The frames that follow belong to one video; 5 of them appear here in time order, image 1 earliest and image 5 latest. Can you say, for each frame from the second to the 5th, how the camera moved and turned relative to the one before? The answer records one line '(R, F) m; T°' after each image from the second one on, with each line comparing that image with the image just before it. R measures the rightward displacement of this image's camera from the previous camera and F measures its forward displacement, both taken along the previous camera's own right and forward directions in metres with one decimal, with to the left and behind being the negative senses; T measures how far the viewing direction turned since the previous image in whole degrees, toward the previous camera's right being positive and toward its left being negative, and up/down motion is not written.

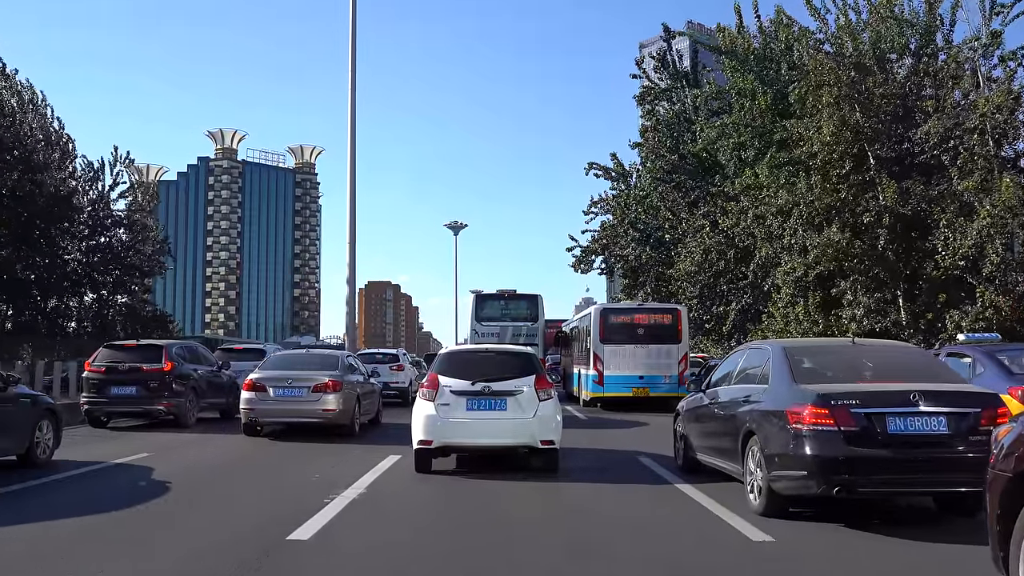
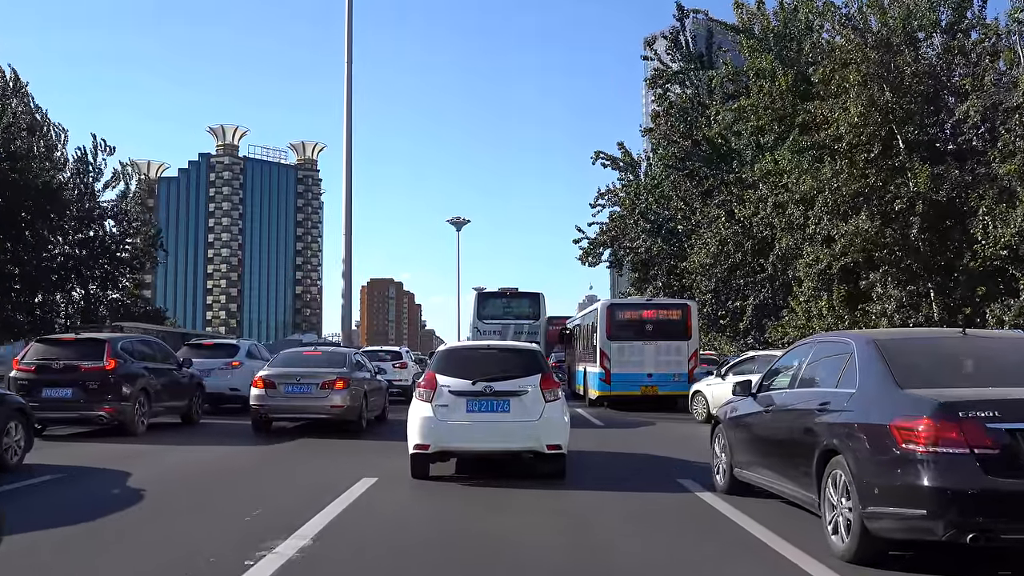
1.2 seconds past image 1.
(0.0, +0.9) m; 0°
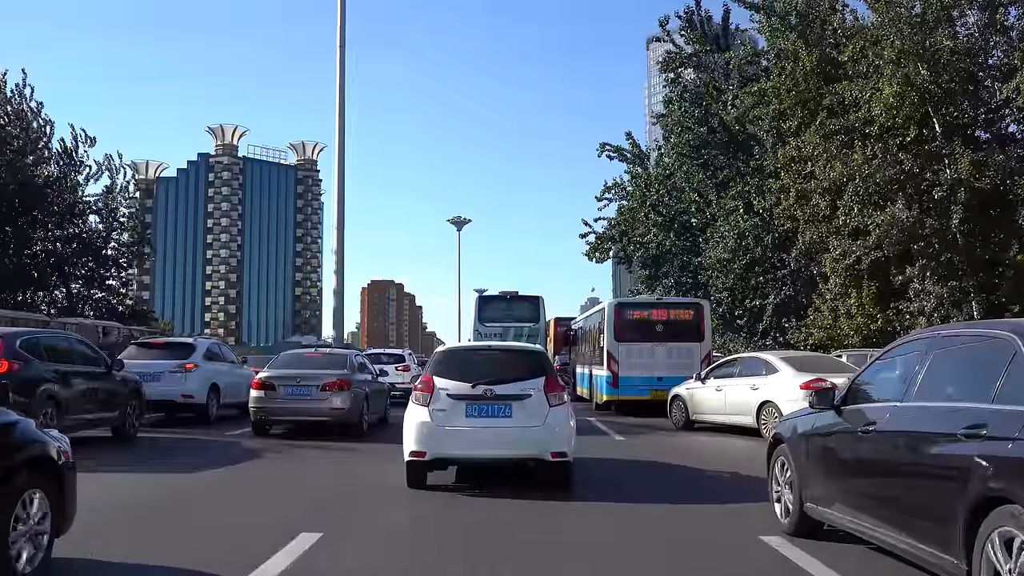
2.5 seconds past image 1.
(0.0, +1.0) m; 0°
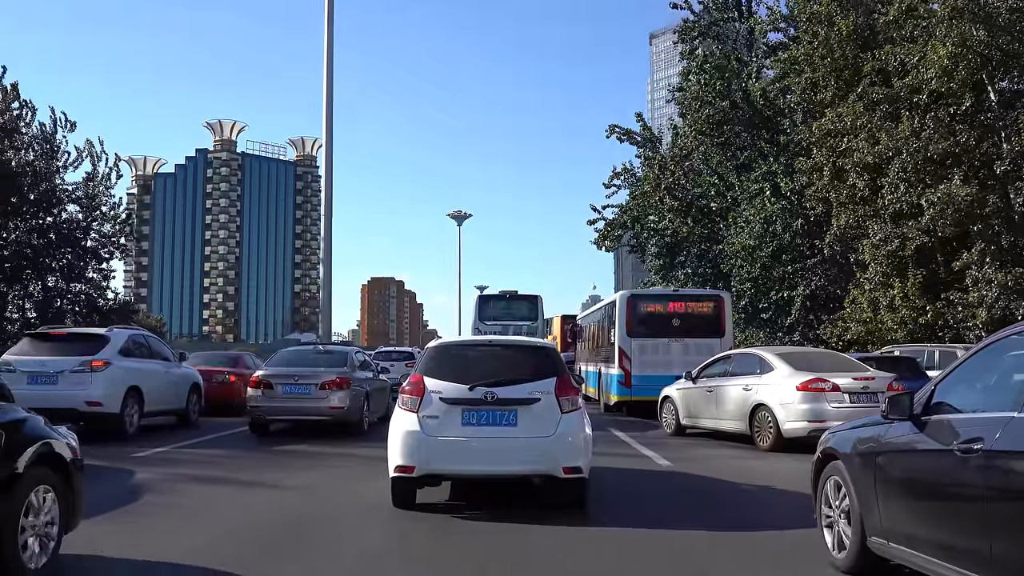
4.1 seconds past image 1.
(0.0, +1.3) m; 0°
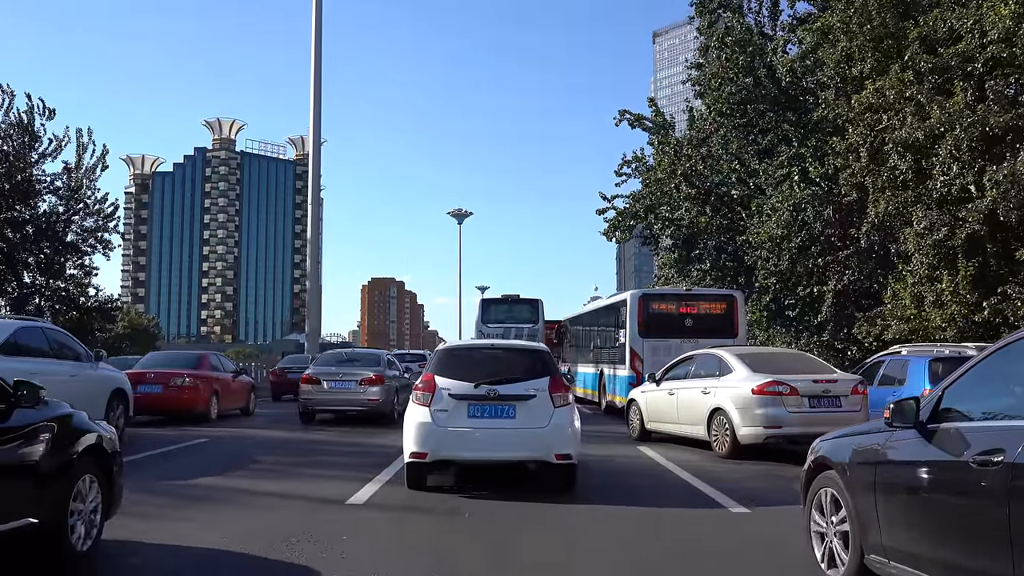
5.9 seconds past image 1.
(0.0, +1.1) m; 0°
